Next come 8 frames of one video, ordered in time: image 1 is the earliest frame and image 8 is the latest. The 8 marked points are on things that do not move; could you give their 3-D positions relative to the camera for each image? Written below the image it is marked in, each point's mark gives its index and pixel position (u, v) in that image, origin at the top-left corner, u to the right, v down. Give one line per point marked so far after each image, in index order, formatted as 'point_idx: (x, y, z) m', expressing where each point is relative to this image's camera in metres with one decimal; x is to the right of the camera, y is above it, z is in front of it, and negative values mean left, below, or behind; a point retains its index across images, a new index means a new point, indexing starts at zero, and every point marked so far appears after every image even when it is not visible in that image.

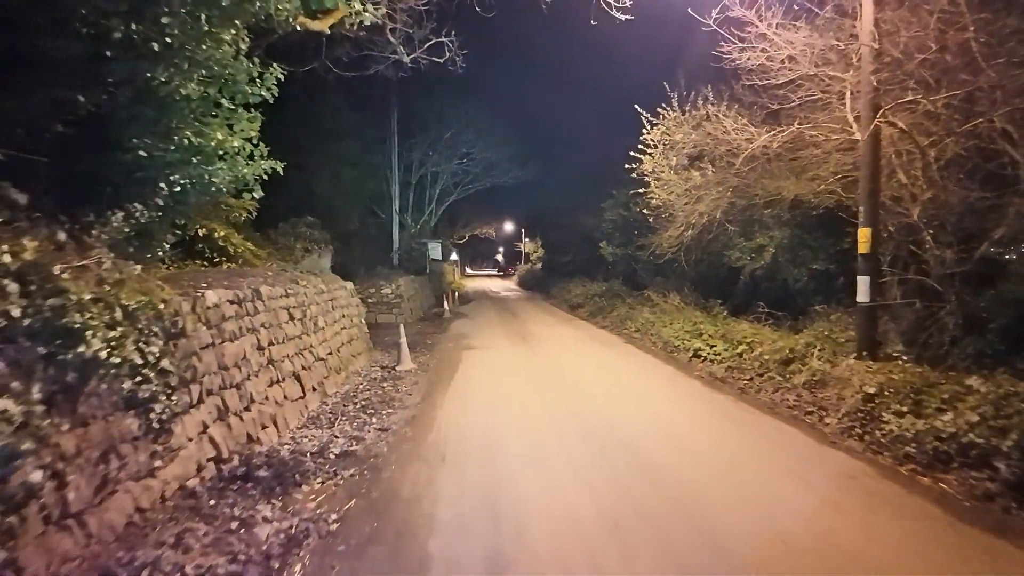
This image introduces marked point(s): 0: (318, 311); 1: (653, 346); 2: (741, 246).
0: (-3.9, -0.5, +11.7) m
1: (+4.0, -1.7, +16.8) m
2: (+7.2, +1.3, +18.3) m
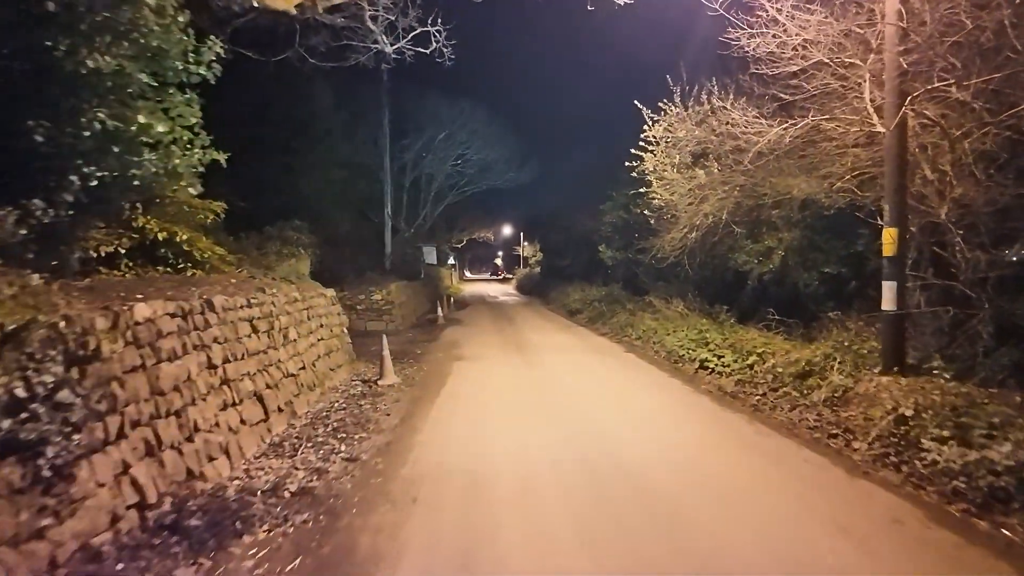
0: (-4.1, -0.7, +10.6) m
1: (+3.9, -1.8, +15.7) m
2: (+7.0, +1.2, +17.3) m
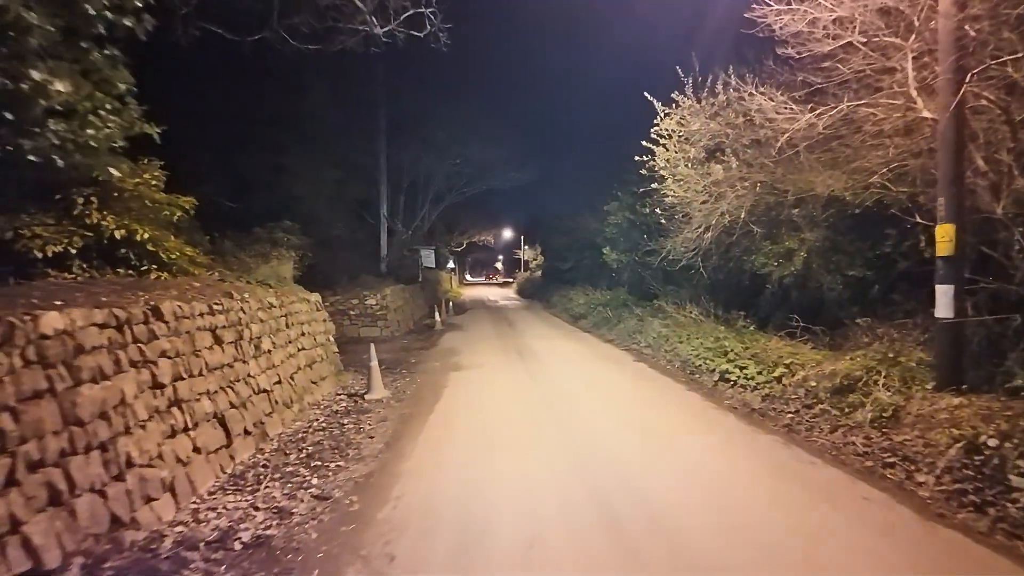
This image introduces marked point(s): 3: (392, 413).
0: (-4.1, -0.7, +9.5) m
1: (+3.9, -1.9, +14.5) m
2: (+7.1, +1.1, +16.1) m
3: (-2.1, -2.1, +10.0) m
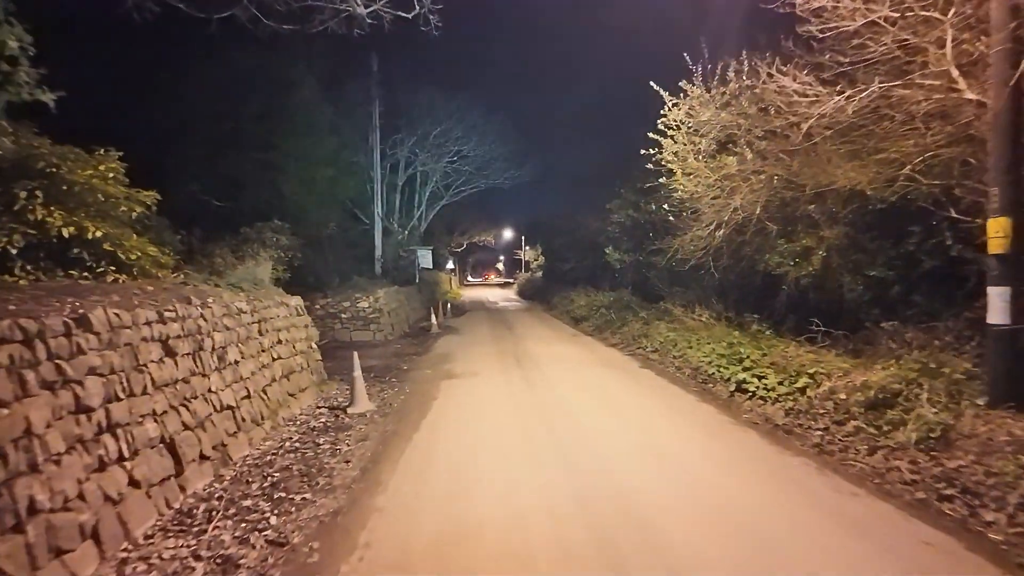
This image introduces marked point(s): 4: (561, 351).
0: (-4.2, -0.8, +8.5) m
1: (+3.8, -2.0, +13.5) m
2: (+7.0, +1.0, +15.1) m
3: (-2.1, -2.2, +9.0) m
4: (+1.5, -1.9, +17.1) m
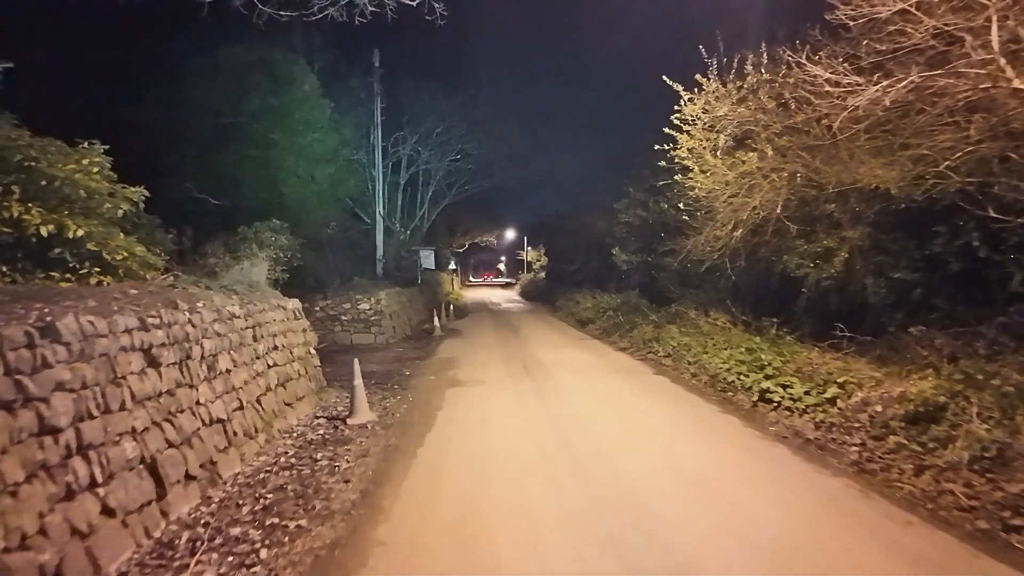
0: (-4.0, -0.8, +7.9) m
1: (+4.0, -2.0, +12.9) m
2: (+7.2, +1.0, +14.4) m
3: (-2.0, -2.2, +8.4) m
4: (+1.6, -1.9, +16.5) m
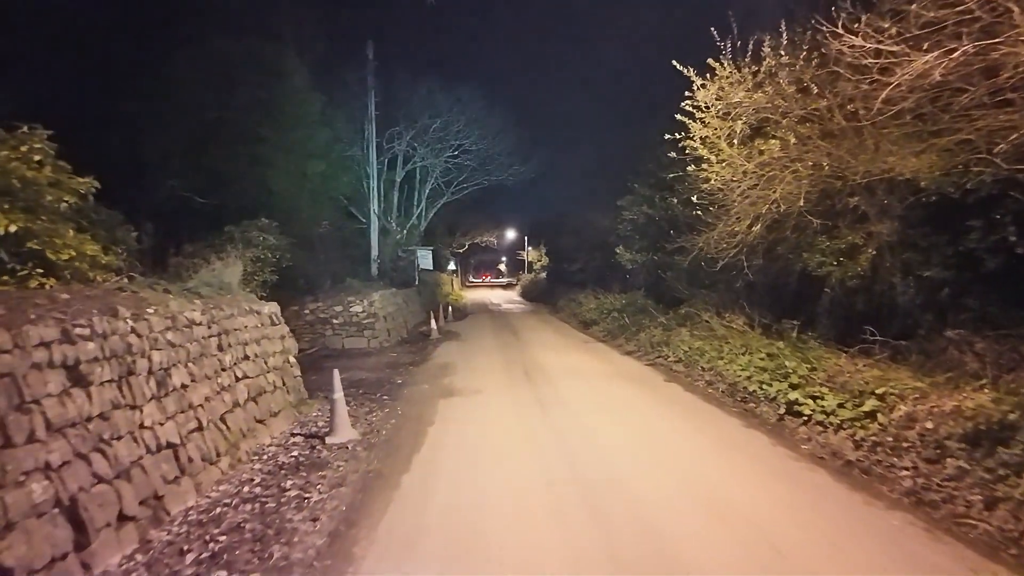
0: (-4.0, -0.9, +6.8) m
1: (+4.0, -2.0, +11.8) m
2: (+7.2, +1.0, +13.4) m
3: (-2.0, -2.3, +7.3) m
4: (+1.6, -2.0, +15.5) m
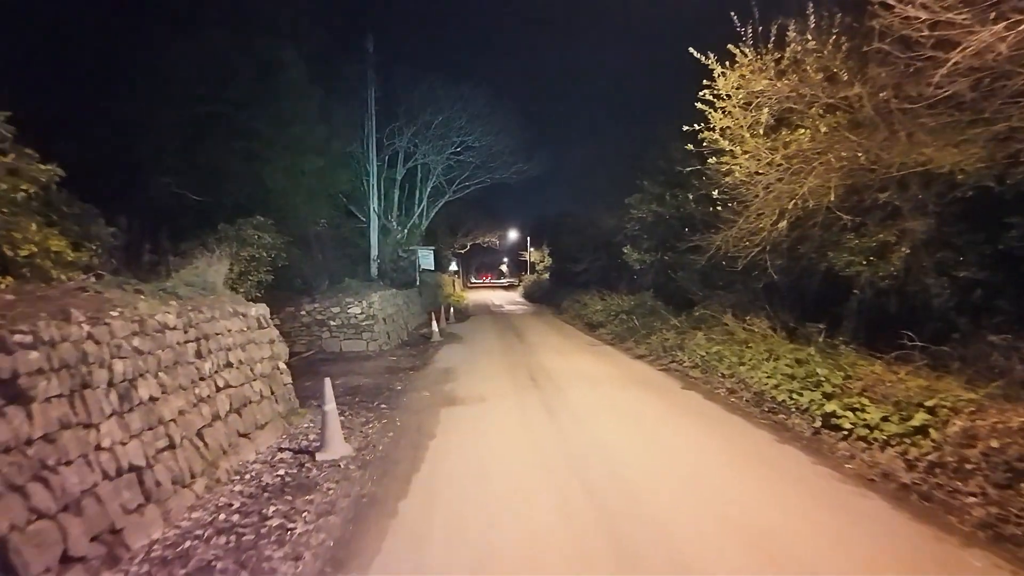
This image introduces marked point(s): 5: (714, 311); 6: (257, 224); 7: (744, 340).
0: (-3.9, -0.9, +6.0) m
1: (+4.1, -2.1, +11.0) m
2: (+7.3, +0.9, +12.5) m
3: (-1.8, -2.3, +6.5) m
4: (+1.8, -2.0, +14.6) m
5: (+6.0, -0.7, +17.5) m
6: (-8.1, +2.0, +18.1) m
7: (+5.3, -1.2, +13.3) m
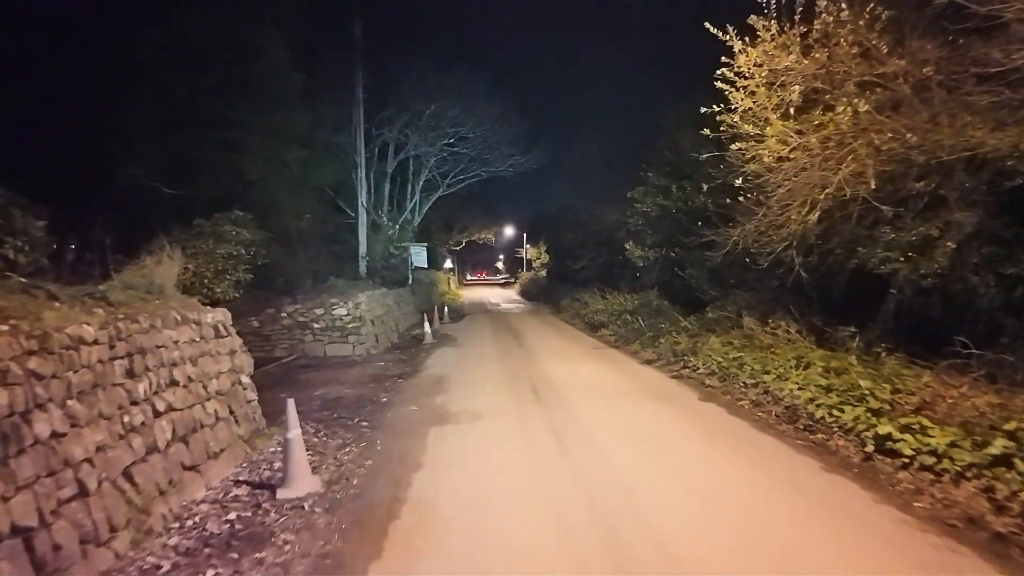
0: (-3.9, -0.9, +4.7) m
1: (+4.1, -2.1, +9.7) m
2: (+7.3, +0.9, +11.3) m
3: (-1.8, -2.3, +5.2) m
4: (+1.7, -2.0, +13.4) m
5: (+6.0, -0.6, +16.2) m
6: (-8.2, +2.0, +16.8) m
7: (+5.3, -1.2, +12.1) m
